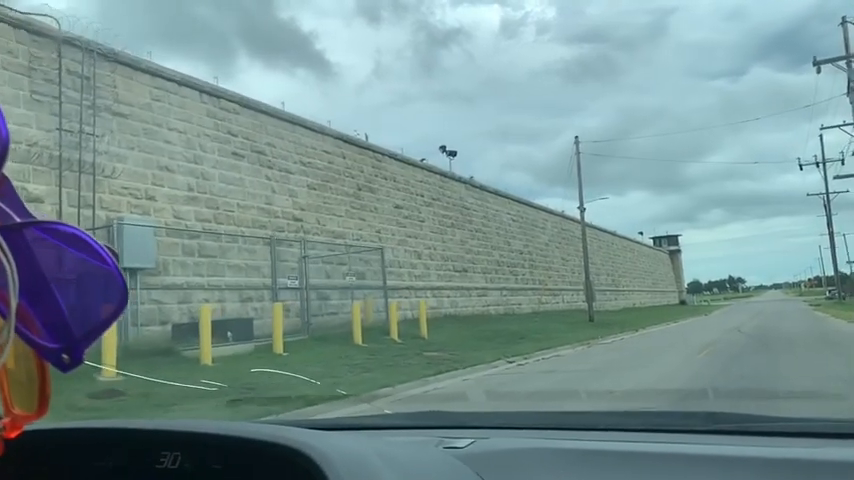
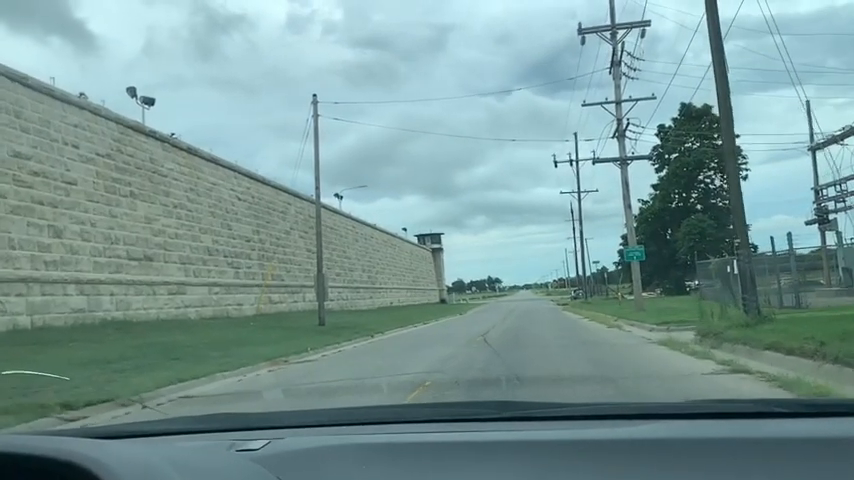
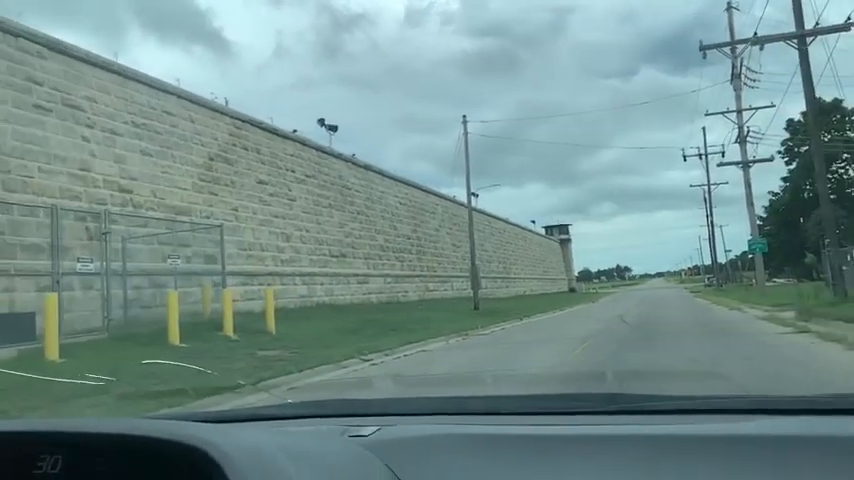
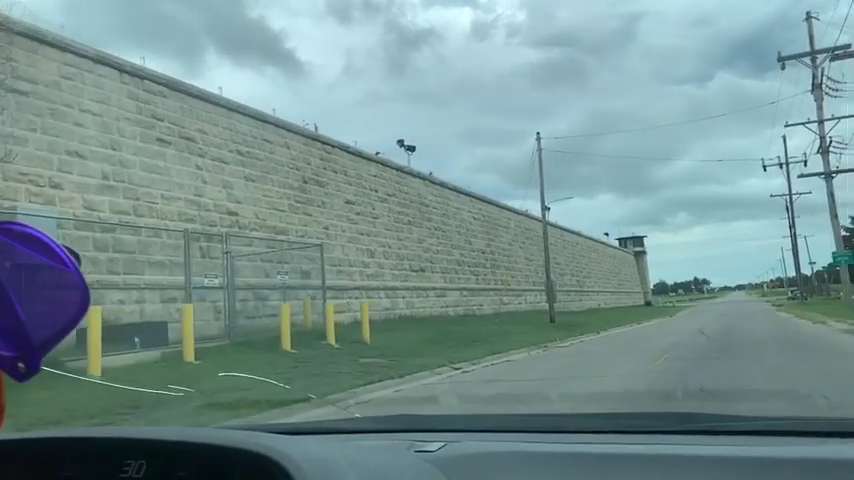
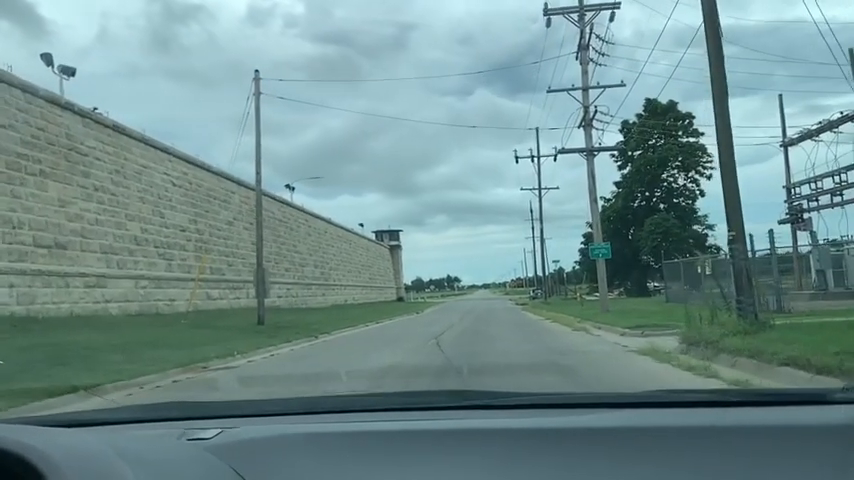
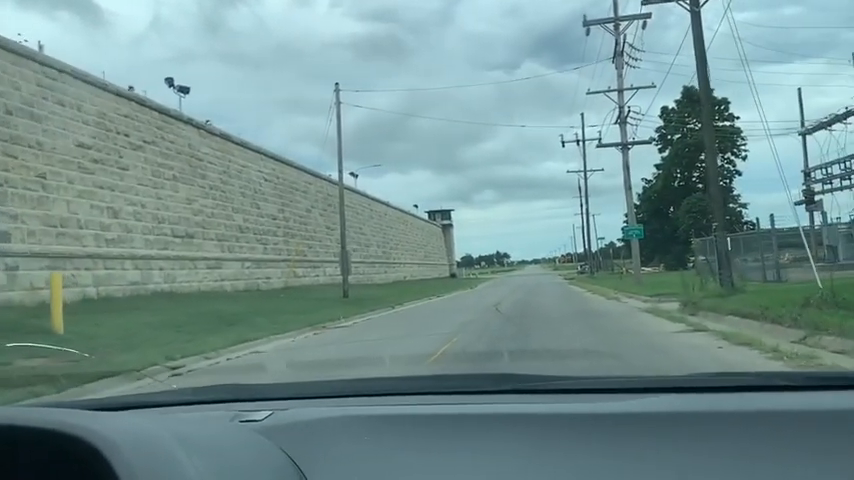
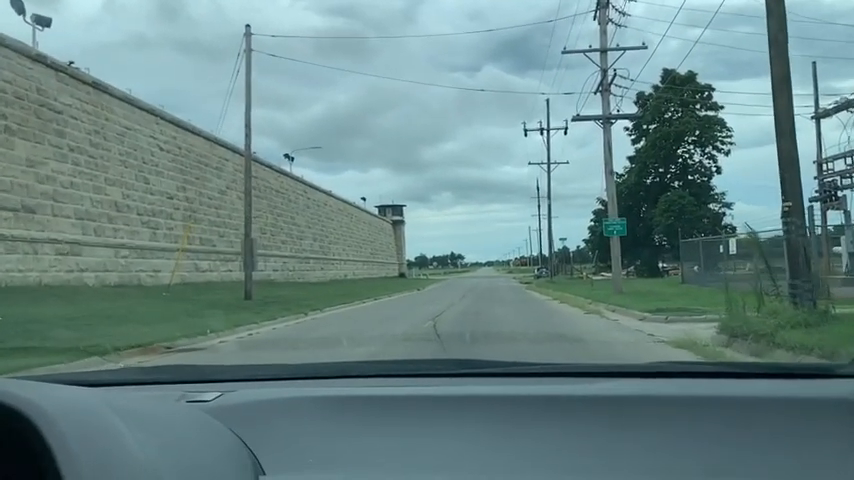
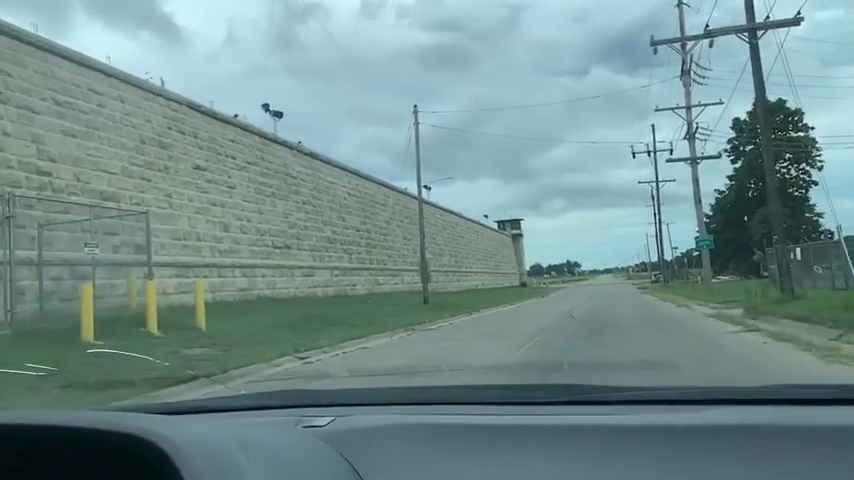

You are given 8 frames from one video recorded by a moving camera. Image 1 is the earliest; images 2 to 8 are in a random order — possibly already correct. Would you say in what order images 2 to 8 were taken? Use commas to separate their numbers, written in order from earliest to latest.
4, 3, 8, 6, 2, 5, 7
